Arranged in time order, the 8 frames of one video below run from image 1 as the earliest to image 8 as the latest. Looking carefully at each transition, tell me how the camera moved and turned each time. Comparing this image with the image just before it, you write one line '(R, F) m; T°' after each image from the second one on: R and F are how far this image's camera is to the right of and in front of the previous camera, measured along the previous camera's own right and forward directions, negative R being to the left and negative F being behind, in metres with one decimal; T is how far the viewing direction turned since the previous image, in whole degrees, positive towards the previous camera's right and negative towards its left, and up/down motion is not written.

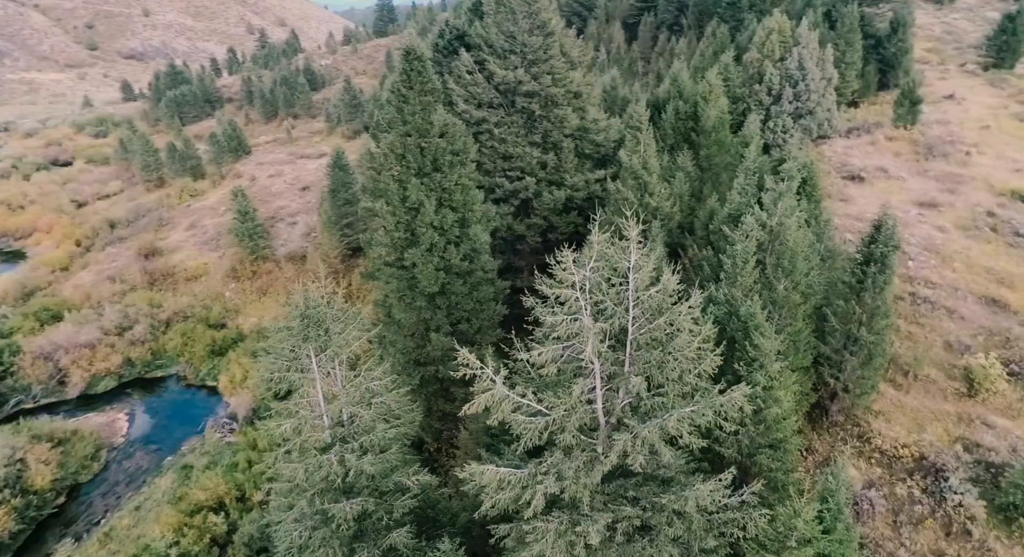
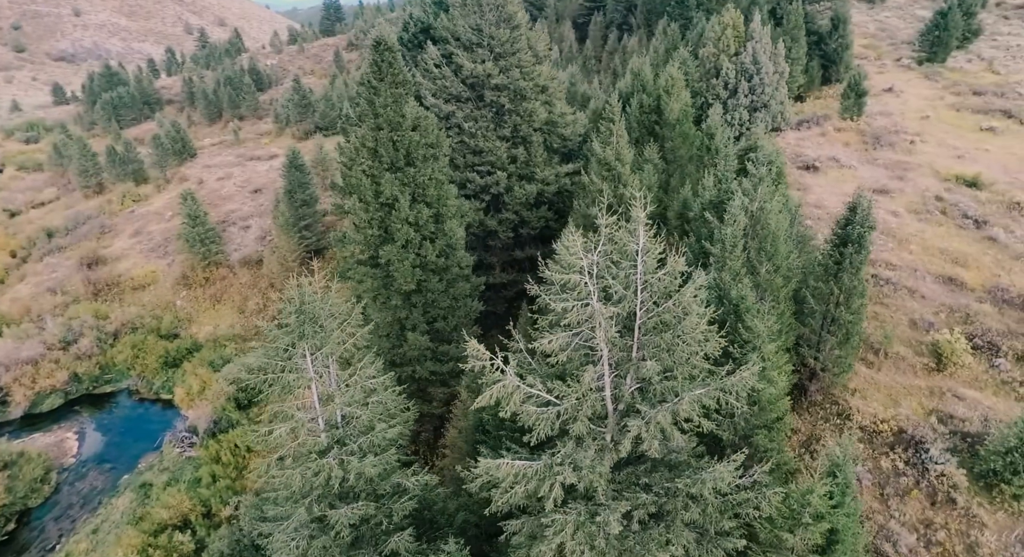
(-0.7, +0.4) m; +4°
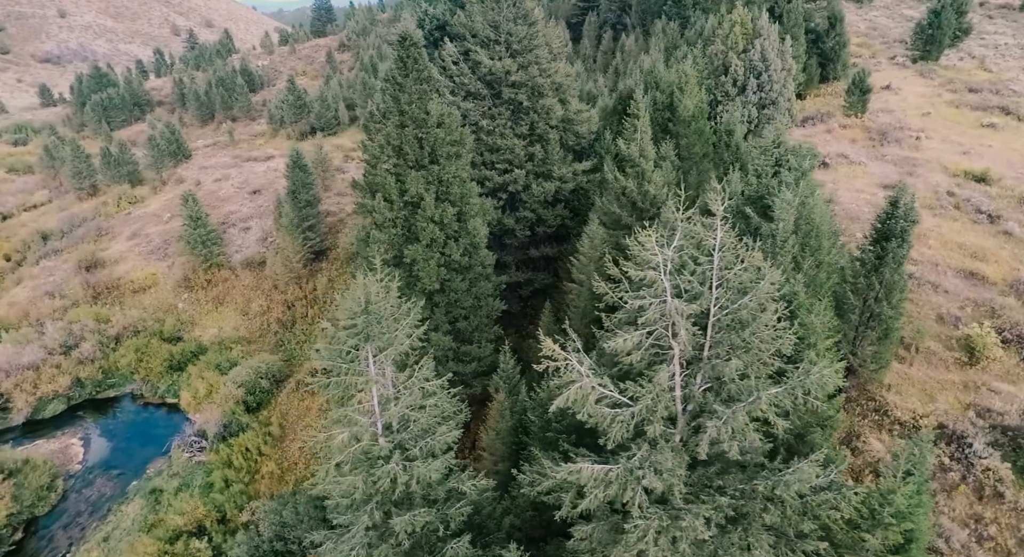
(-1.1, +0.3) m; +1°
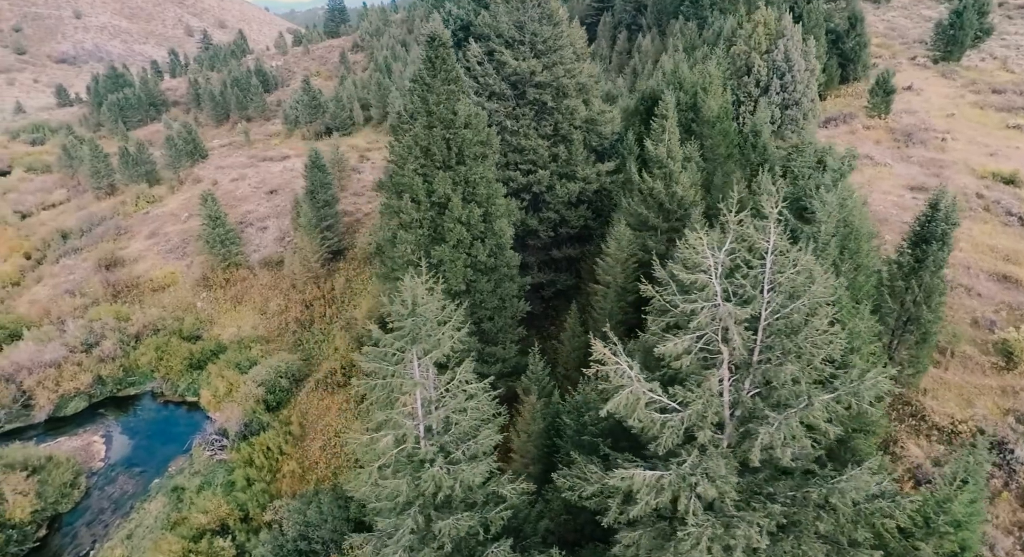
(-0.5, +0.1) m; -1°
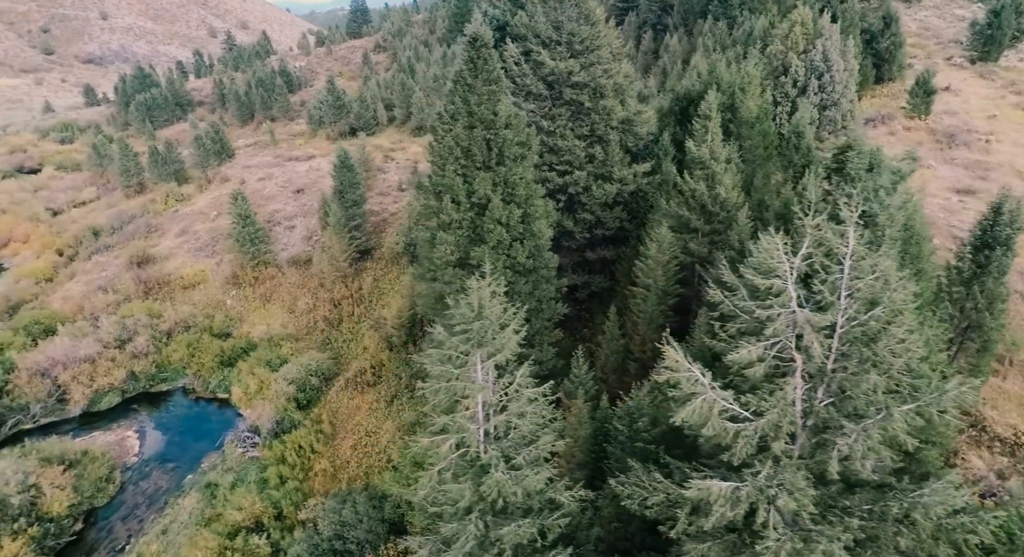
(-0.7, +0.1) m; -1°
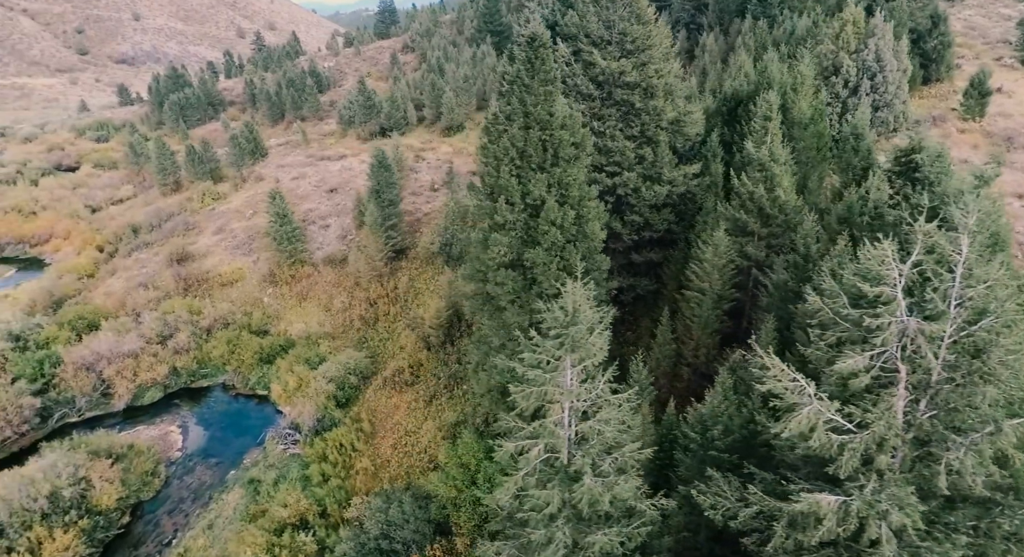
(-1.0, +0.1) m; -2°
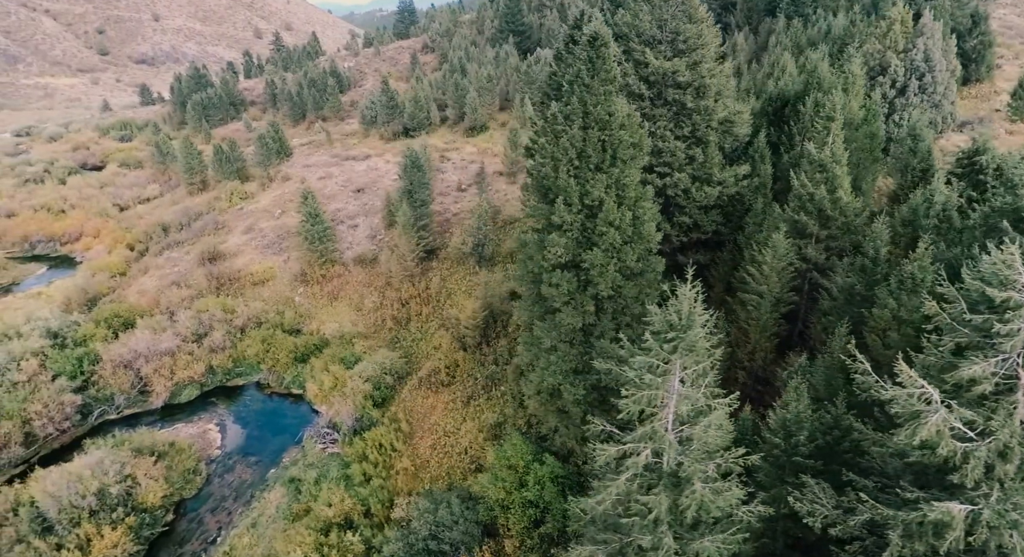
(-1.4, +0.1) m; -1°
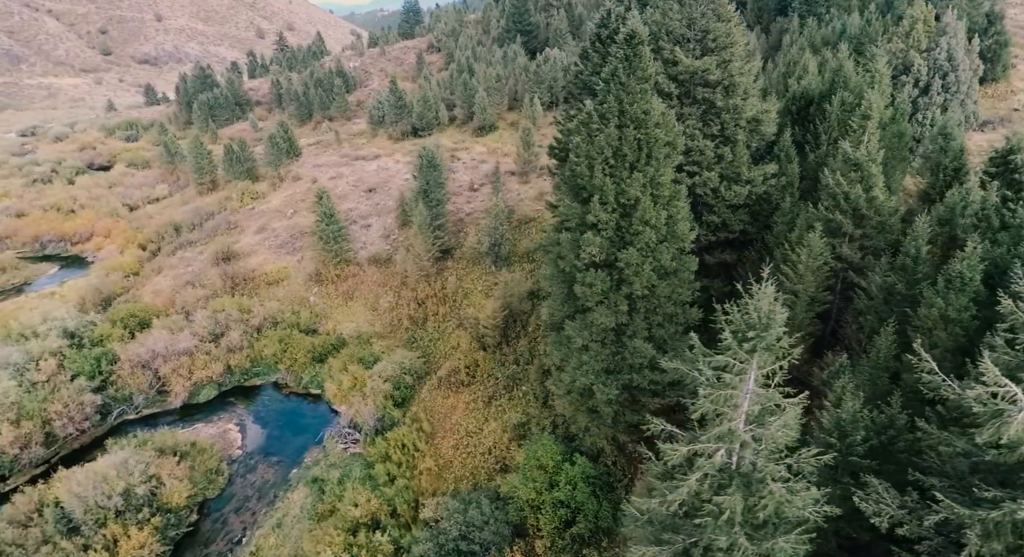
(-1.0, +0.1) m; 0°
